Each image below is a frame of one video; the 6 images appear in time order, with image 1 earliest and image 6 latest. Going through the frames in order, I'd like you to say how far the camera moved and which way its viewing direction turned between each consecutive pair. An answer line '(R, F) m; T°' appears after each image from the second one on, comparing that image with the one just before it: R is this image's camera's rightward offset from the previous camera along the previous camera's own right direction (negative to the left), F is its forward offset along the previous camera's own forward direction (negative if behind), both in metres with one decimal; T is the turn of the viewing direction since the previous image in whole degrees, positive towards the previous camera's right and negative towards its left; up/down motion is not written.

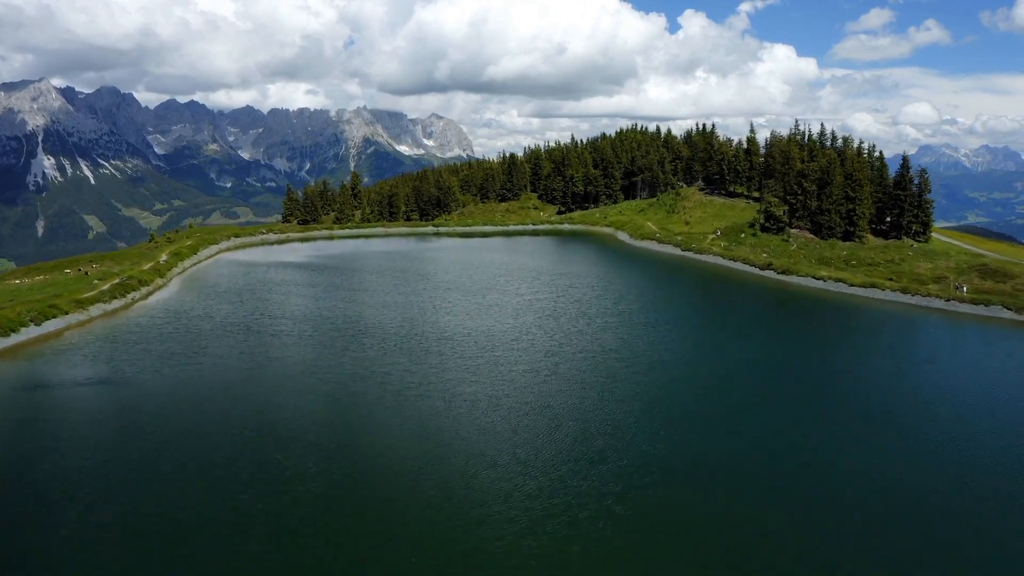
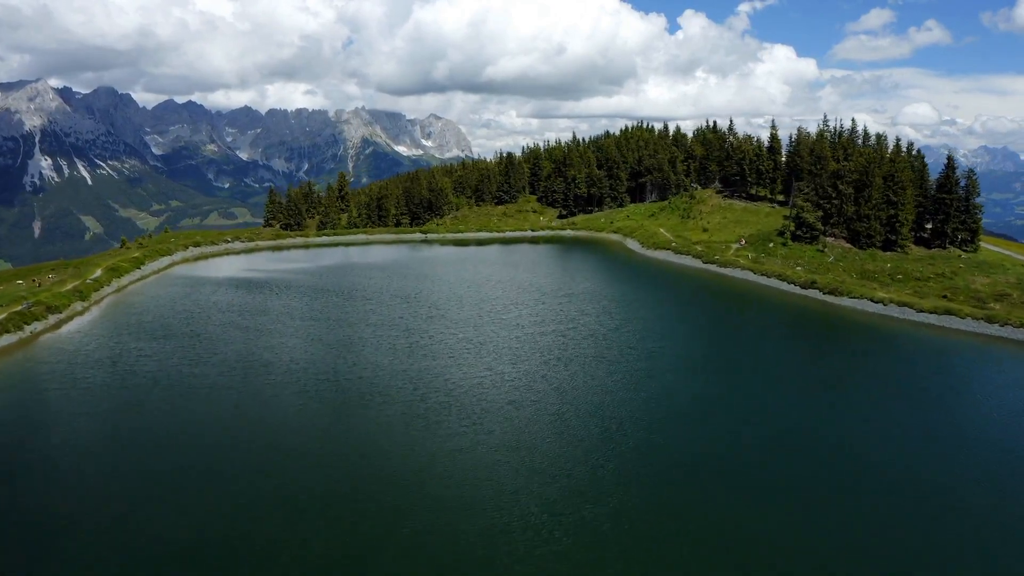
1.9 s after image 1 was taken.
(+0.3, +9.0) m; 0°
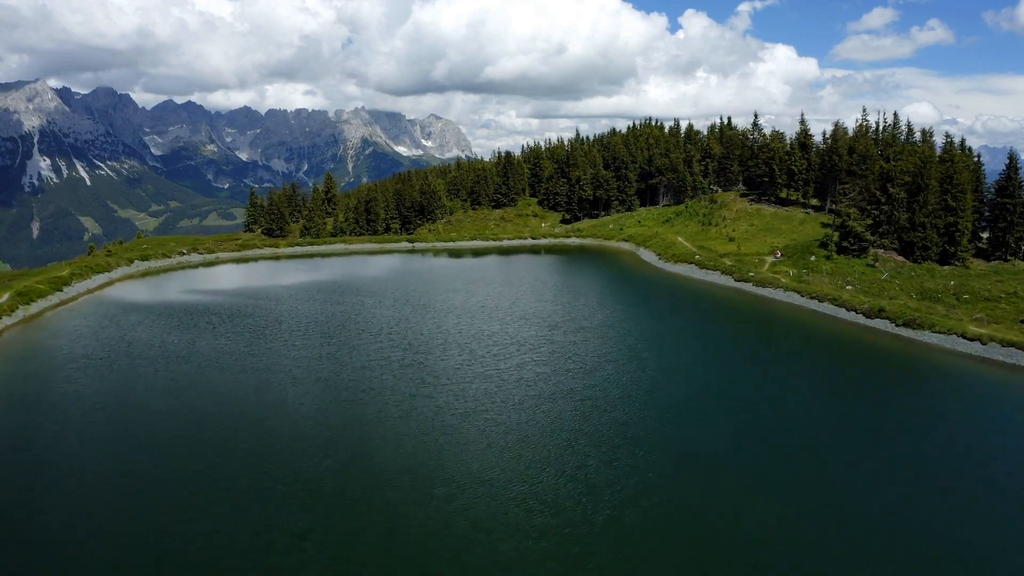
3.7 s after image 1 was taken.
(+0.3, +9.3) m; 0°
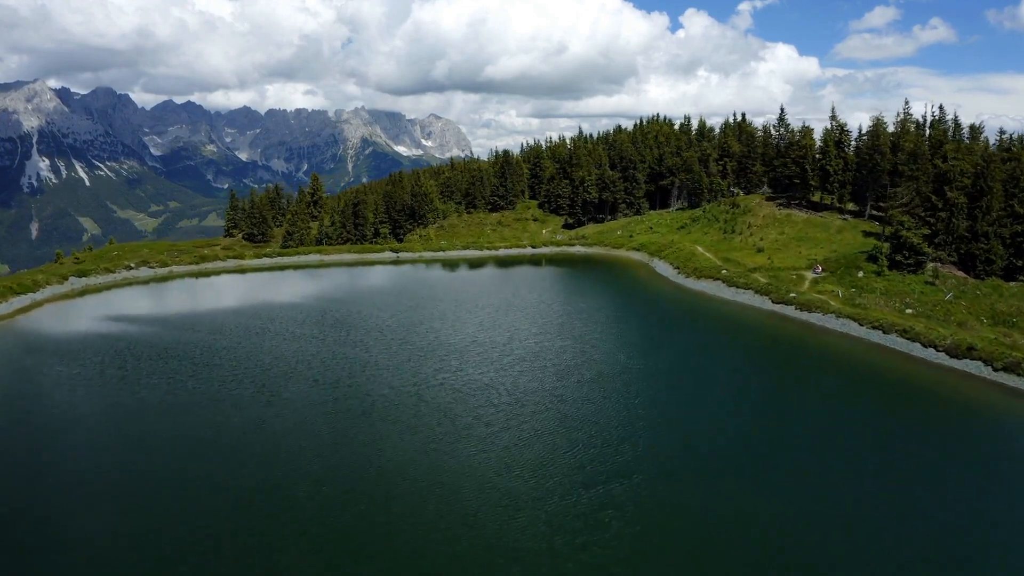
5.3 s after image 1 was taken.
(+0.3, +8.1) m; 0°
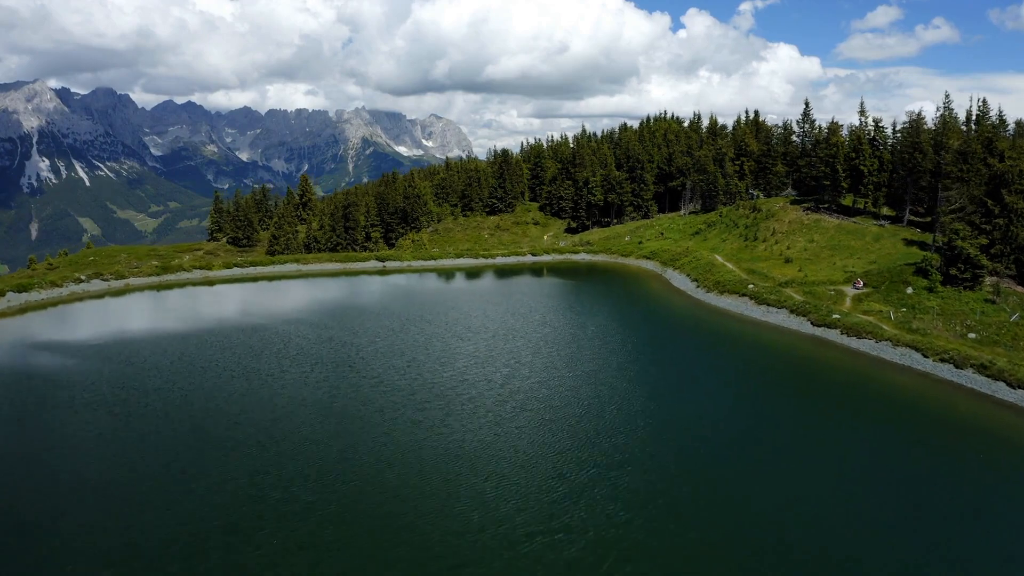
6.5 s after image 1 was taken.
(+0.2, +6.1) m; 0°
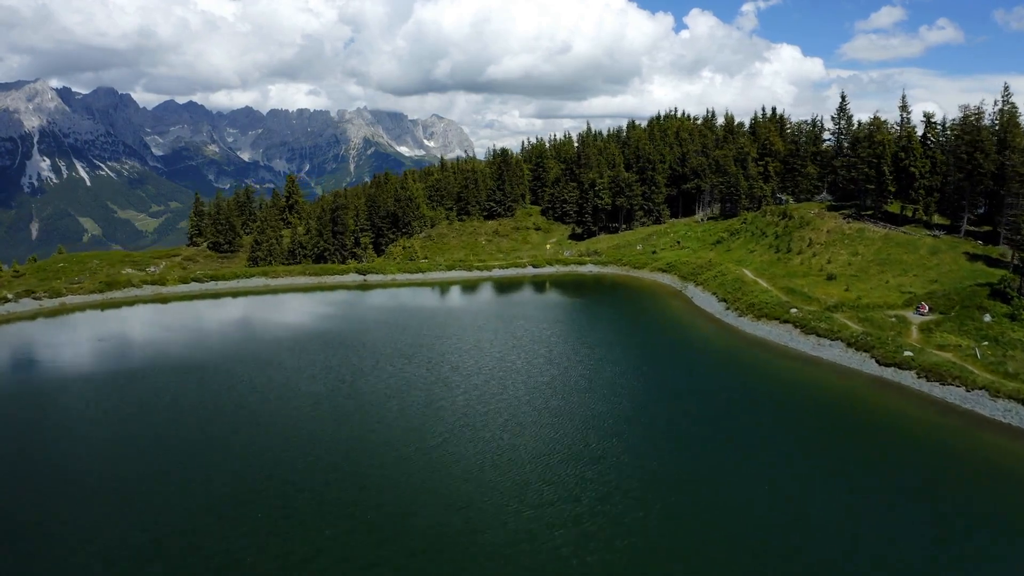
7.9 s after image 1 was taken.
(+0.3, +6.9) m; 0°
